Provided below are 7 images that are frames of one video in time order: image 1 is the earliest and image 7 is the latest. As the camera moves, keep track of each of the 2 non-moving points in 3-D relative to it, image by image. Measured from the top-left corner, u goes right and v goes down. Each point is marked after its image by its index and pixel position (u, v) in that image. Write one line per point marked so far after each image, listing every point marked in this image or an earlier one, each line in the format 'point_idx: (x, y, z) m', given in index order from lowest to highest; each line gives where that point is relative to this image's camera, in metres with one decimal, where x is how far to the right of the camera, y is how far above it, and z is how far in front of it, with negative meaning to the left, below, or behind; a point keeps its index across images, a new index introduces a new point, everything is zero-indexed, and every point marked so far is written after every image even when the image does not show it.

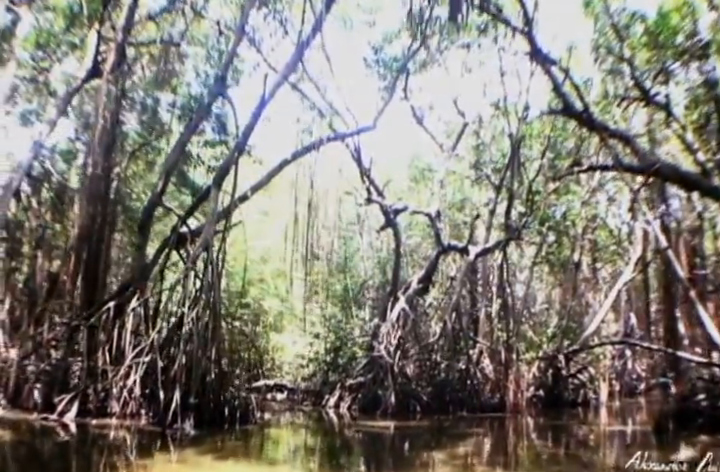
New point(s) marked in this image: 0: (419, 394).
0: (+0.9, -2.6, +9.1) m
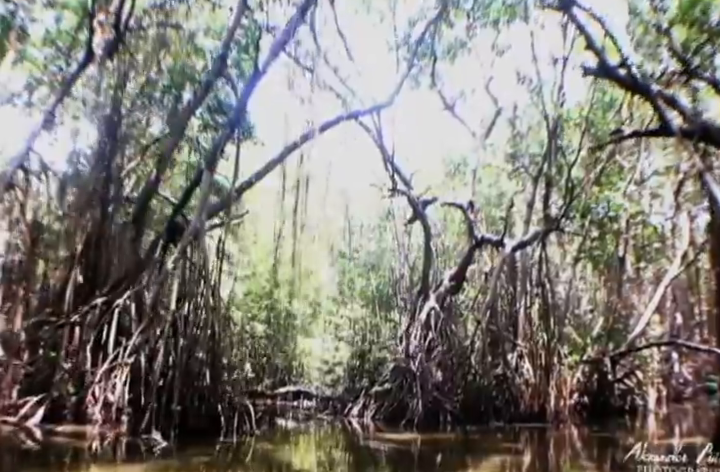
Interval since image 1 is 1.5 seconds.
0: (+1.3, -2.5, +8.4) m
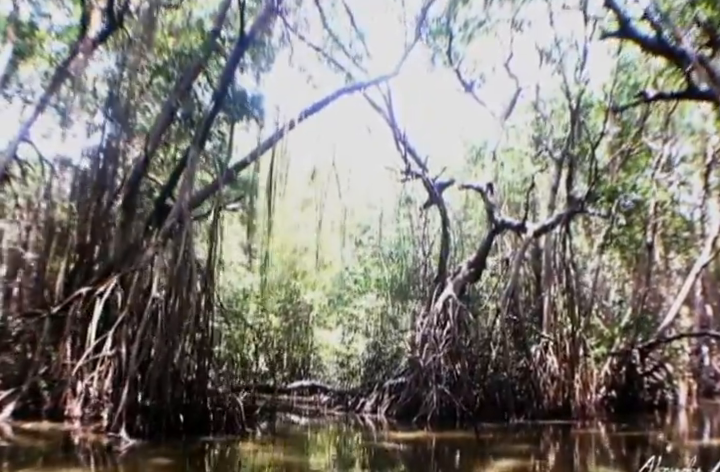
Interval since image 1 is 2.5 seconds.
0: (+1.5, -2.3, +8.0) m
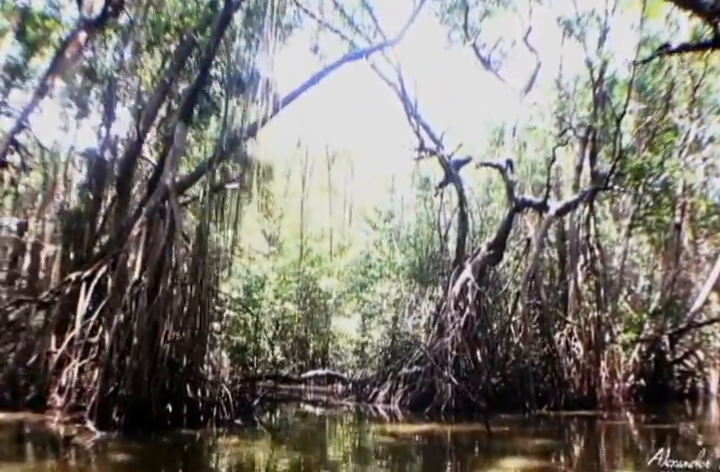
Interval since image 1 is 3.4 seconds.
0: (+1.7, -2.1, +7.7) m
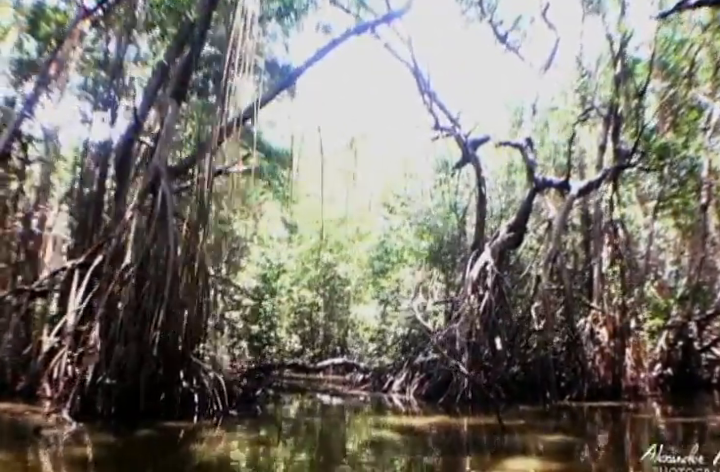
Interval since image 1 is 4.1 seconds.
0: (+1.9, -1.8, +7.4) m
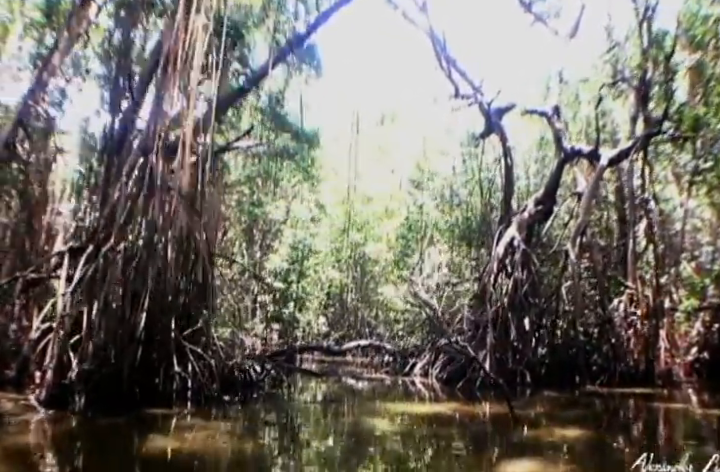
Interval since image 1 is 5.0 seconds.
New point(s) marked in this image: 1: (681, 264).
0: (+2.2, -1.5, +7.1) m
1: (+5.3, -0.5, +9.3) m
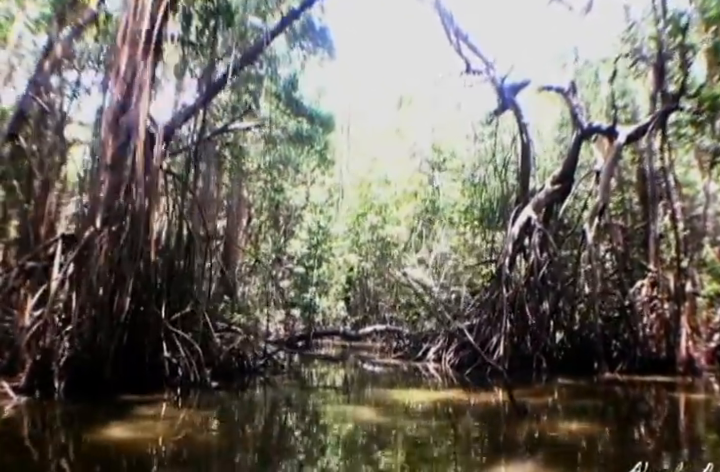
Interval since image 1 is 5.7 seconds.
0: (+2.3, -1.3, +6.9) m
1: (+5.5, -0.2, +9.0) m
